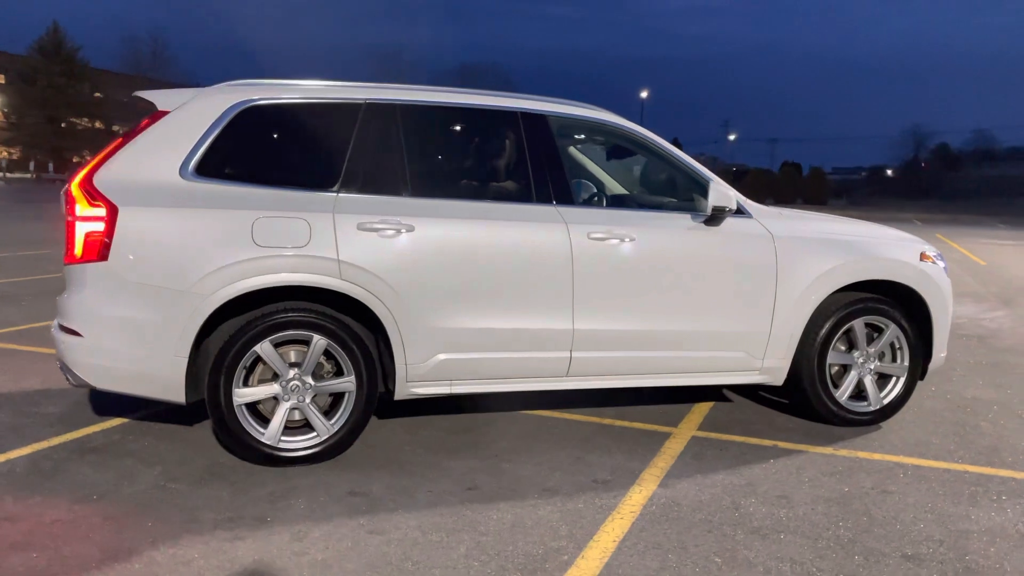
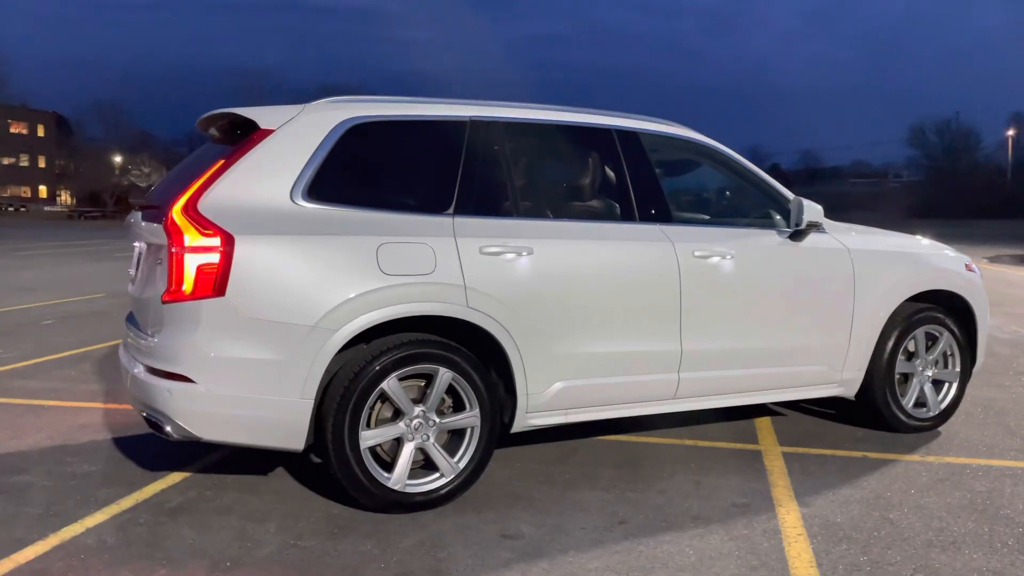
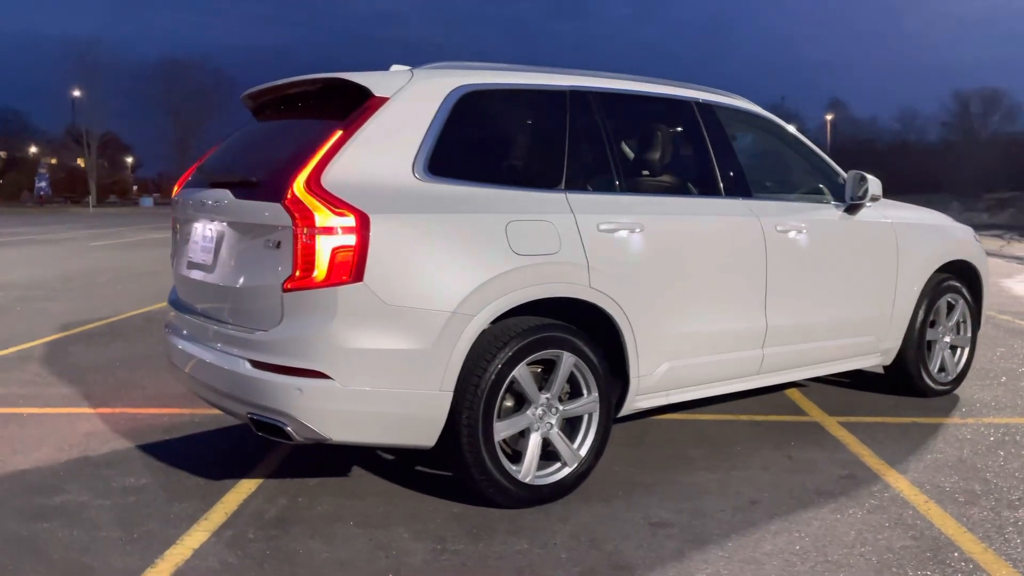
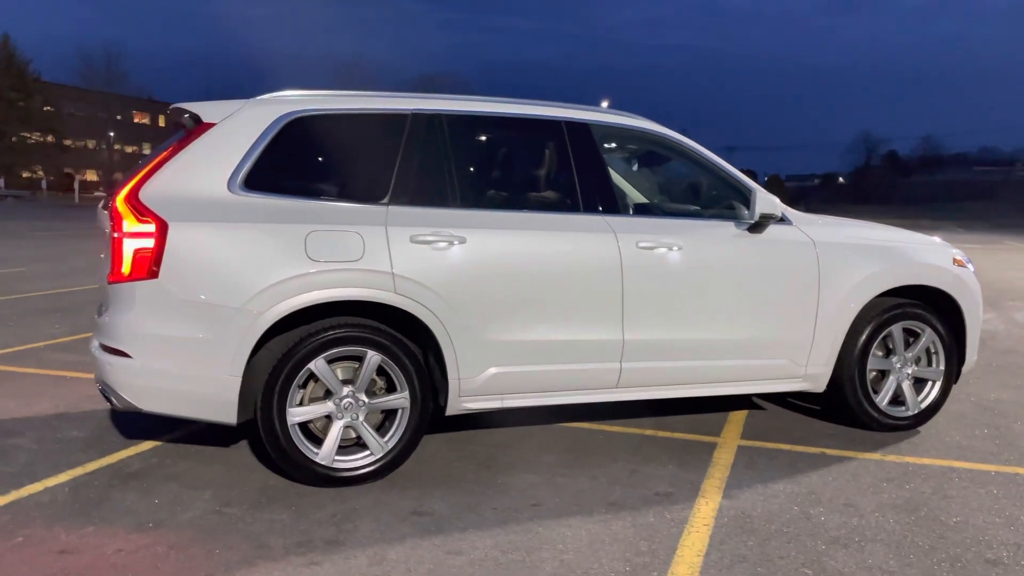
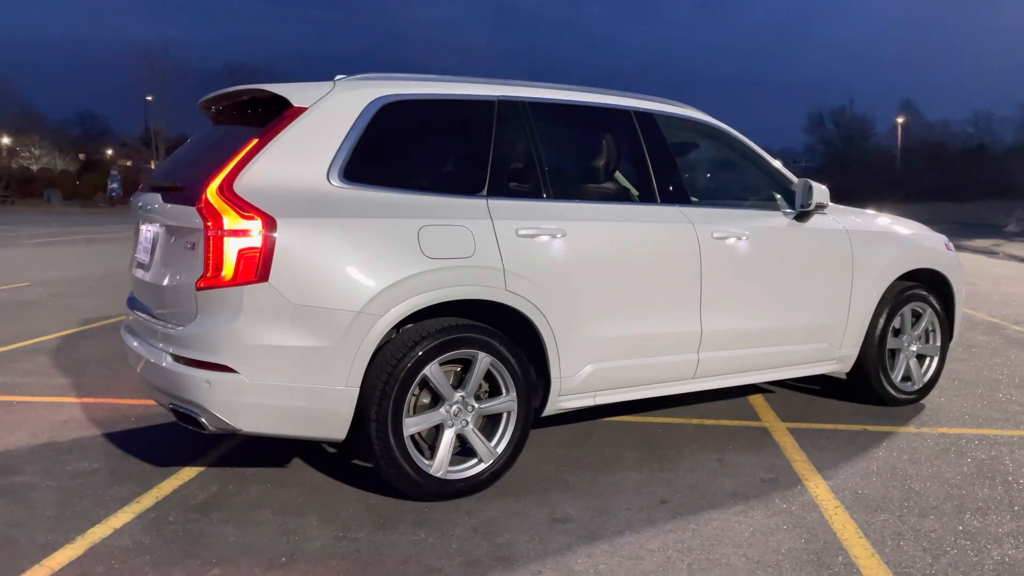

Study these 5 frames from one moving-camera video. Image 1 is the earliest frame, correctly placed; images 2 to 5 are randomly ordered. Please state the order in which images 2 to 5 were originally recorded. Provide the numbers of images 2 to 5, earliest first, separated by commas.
4, 2, 5, 3
